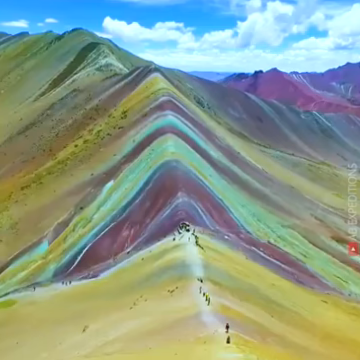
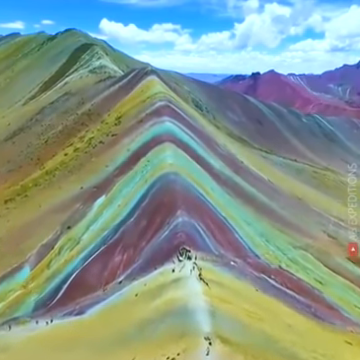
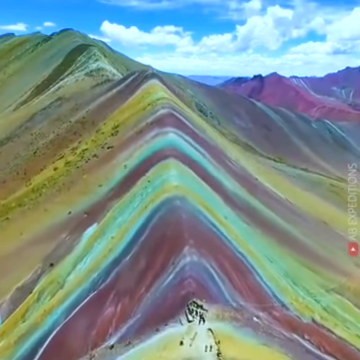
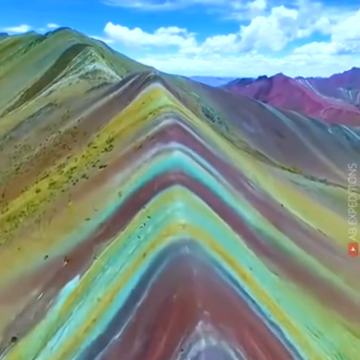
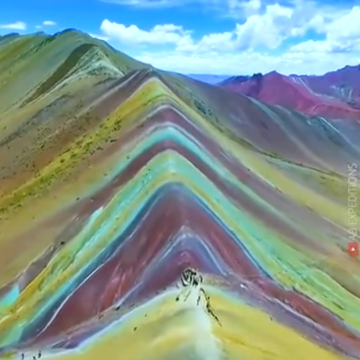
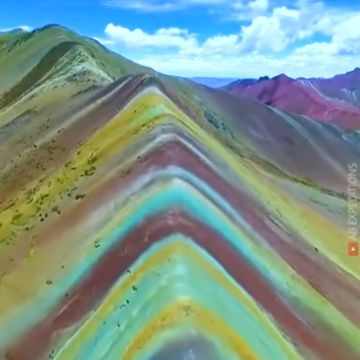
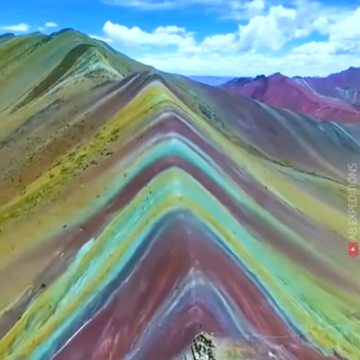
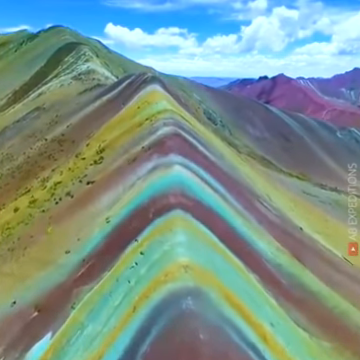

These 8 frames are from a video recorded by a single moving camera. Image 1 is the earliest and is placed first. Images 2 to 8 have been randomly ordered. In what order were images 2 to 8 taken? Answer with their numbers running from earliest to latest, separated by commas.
2, 5, 3, 7, 4, 8, 6
